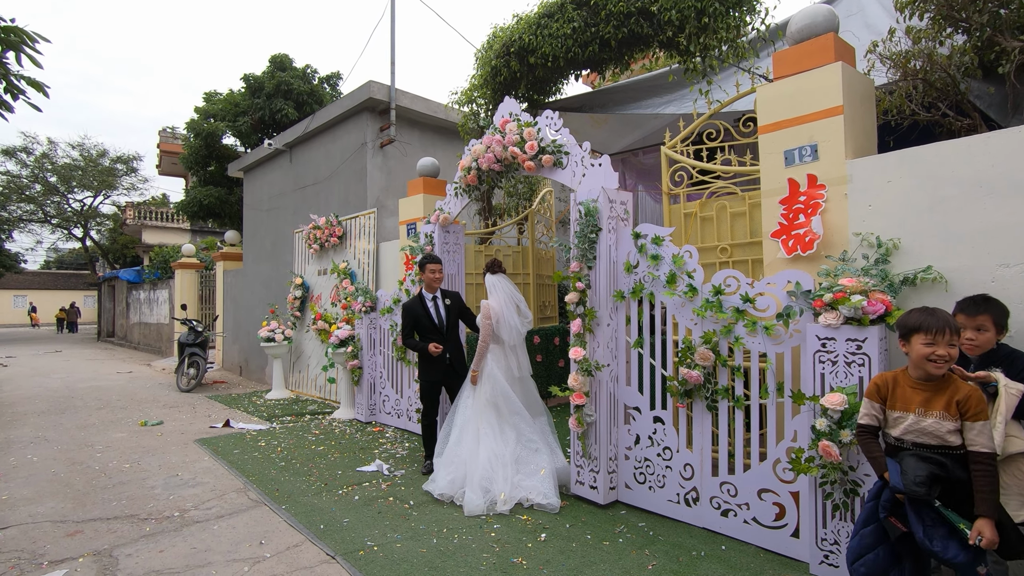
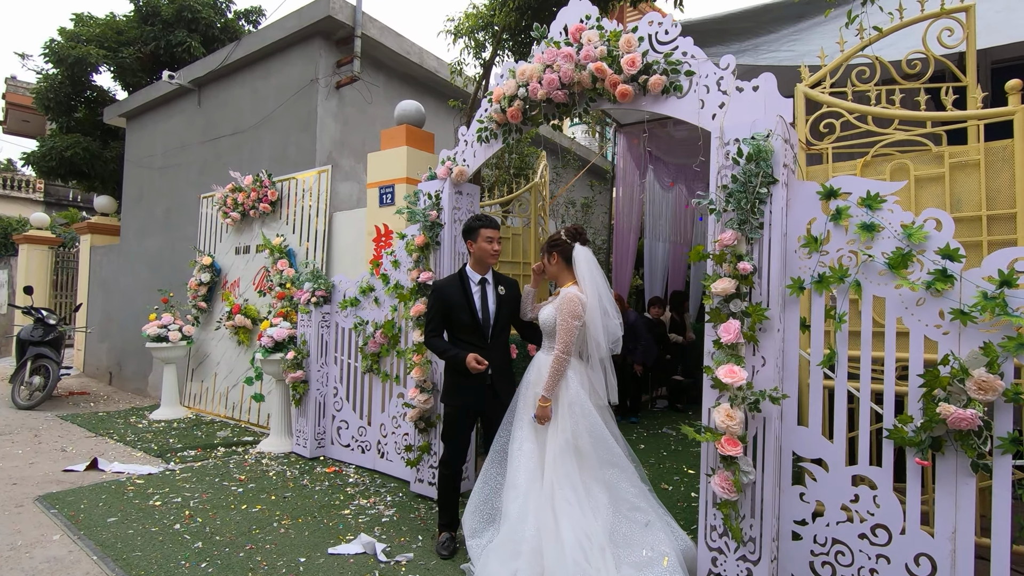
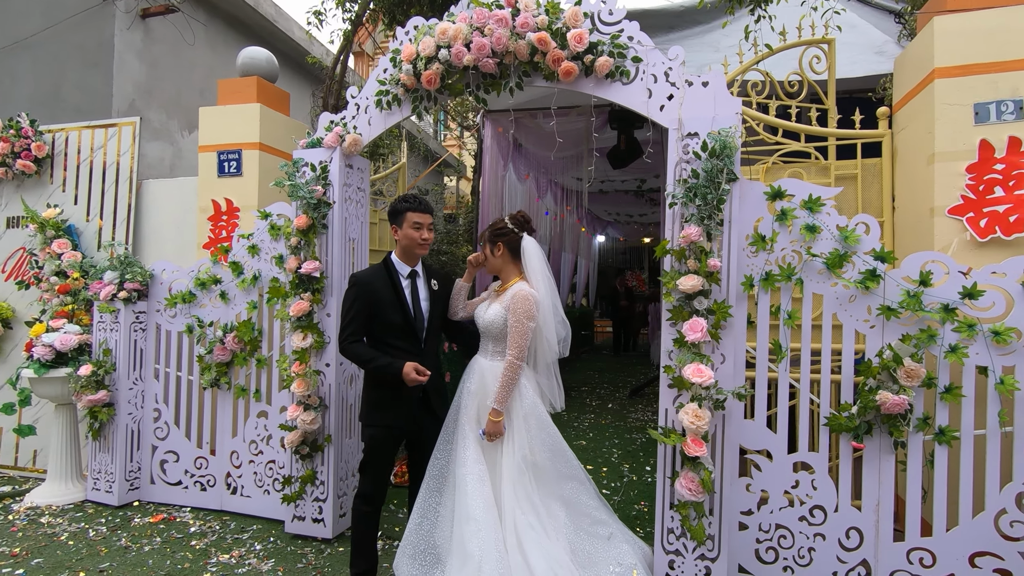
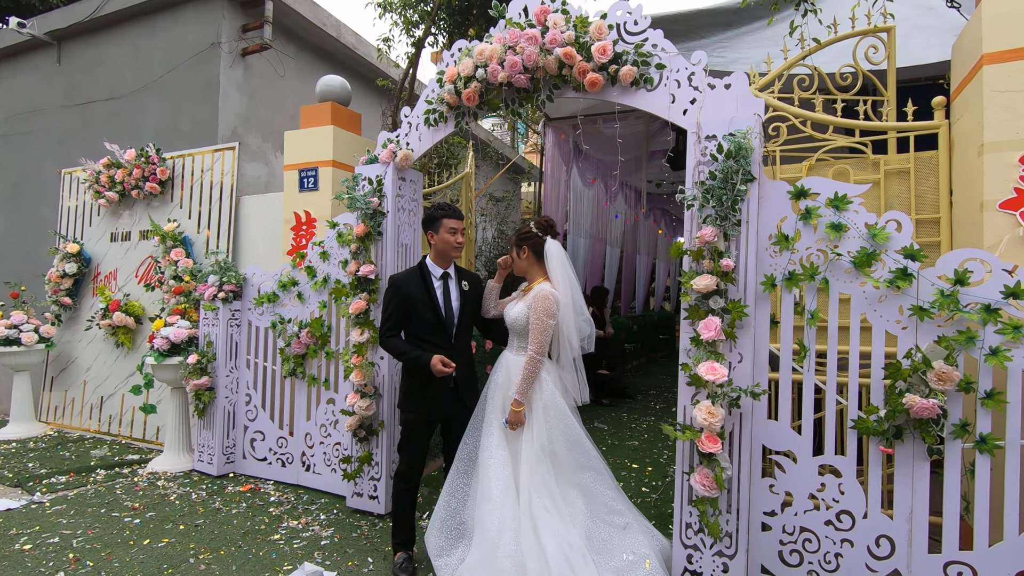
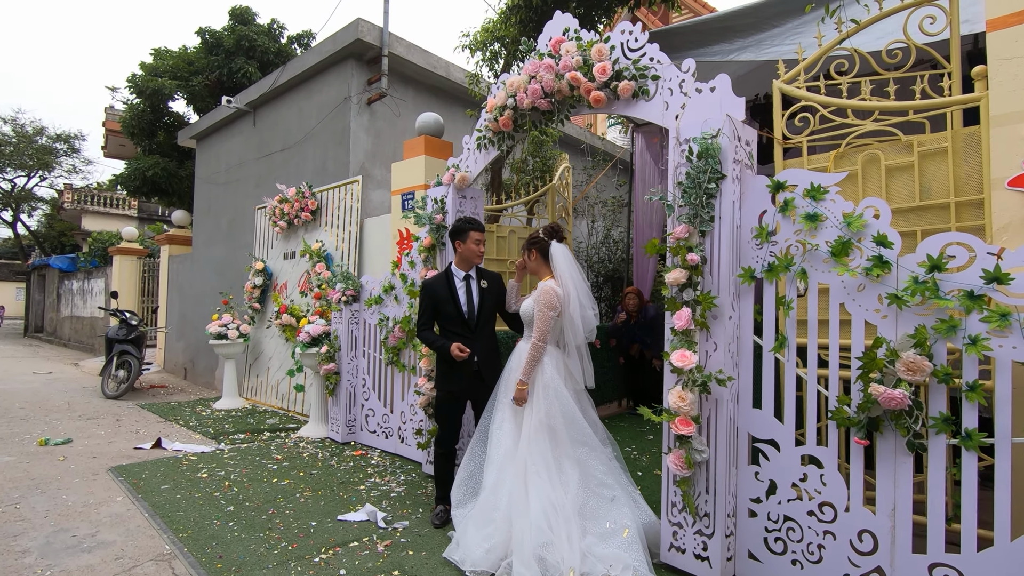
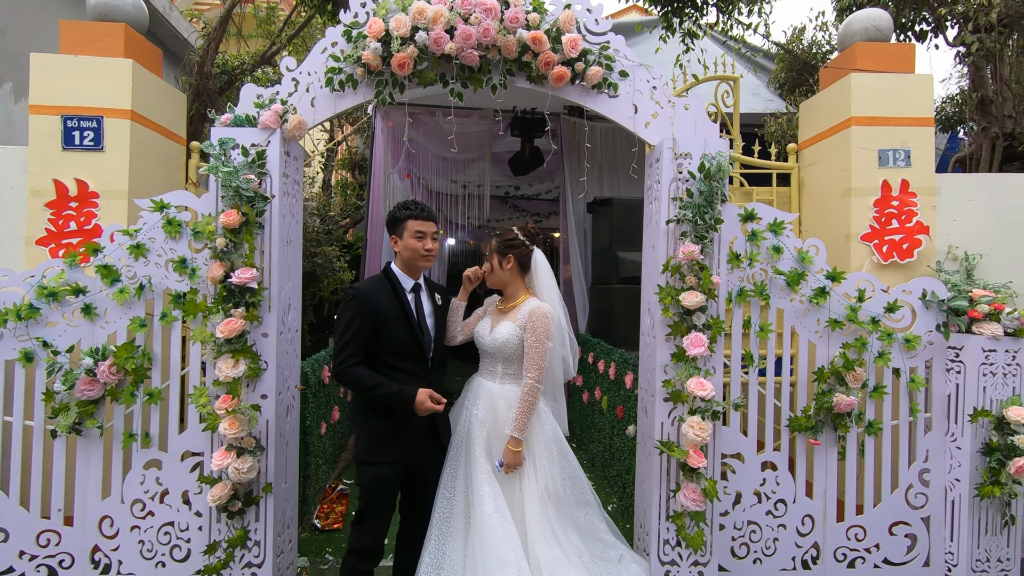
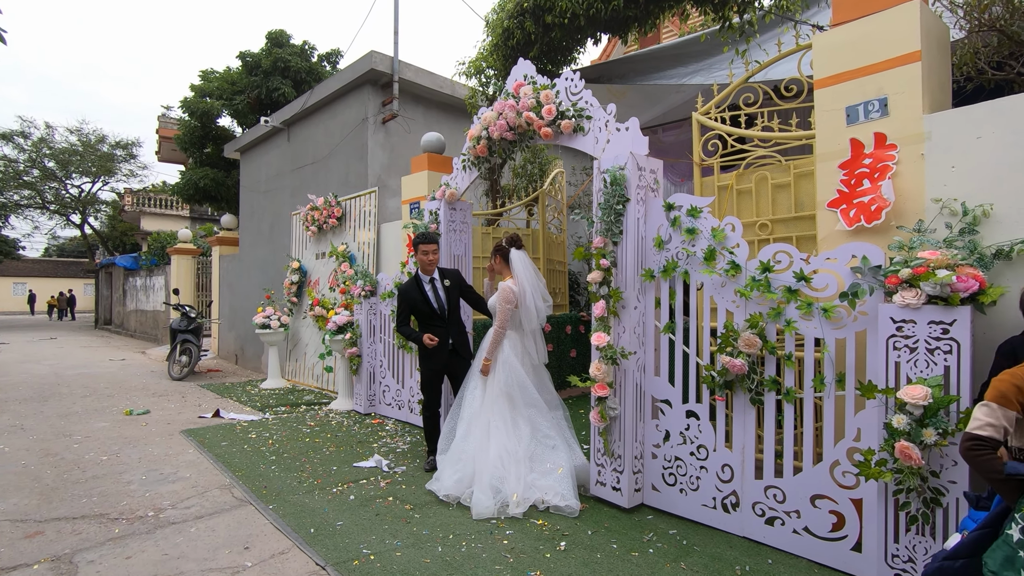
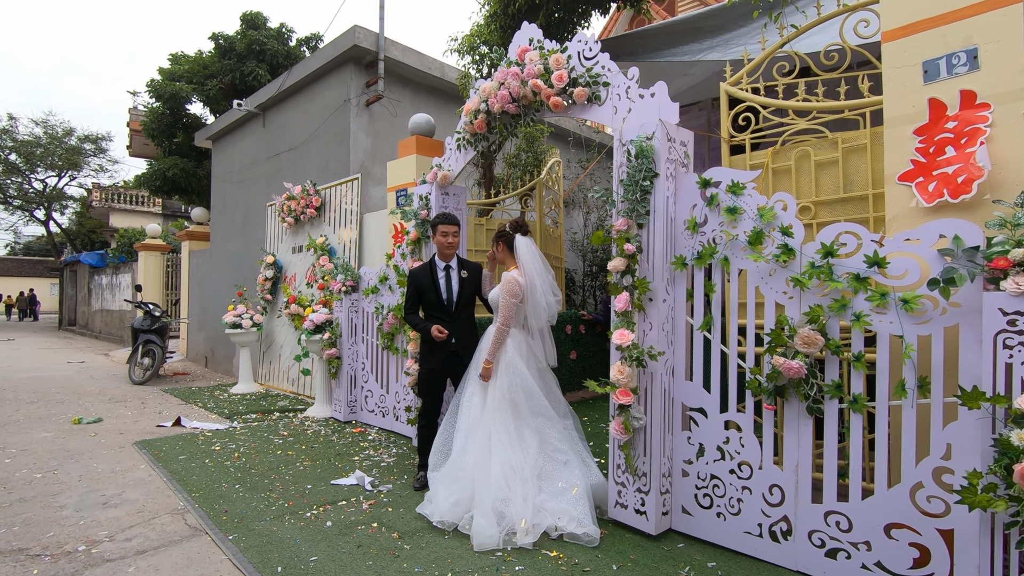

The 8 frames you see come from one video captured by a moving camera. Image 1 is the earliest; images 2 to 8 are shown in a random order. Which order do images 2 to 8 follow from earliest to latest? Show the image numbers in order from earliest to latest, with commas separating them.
7, 8, 5, 2, 4, 3, 6
